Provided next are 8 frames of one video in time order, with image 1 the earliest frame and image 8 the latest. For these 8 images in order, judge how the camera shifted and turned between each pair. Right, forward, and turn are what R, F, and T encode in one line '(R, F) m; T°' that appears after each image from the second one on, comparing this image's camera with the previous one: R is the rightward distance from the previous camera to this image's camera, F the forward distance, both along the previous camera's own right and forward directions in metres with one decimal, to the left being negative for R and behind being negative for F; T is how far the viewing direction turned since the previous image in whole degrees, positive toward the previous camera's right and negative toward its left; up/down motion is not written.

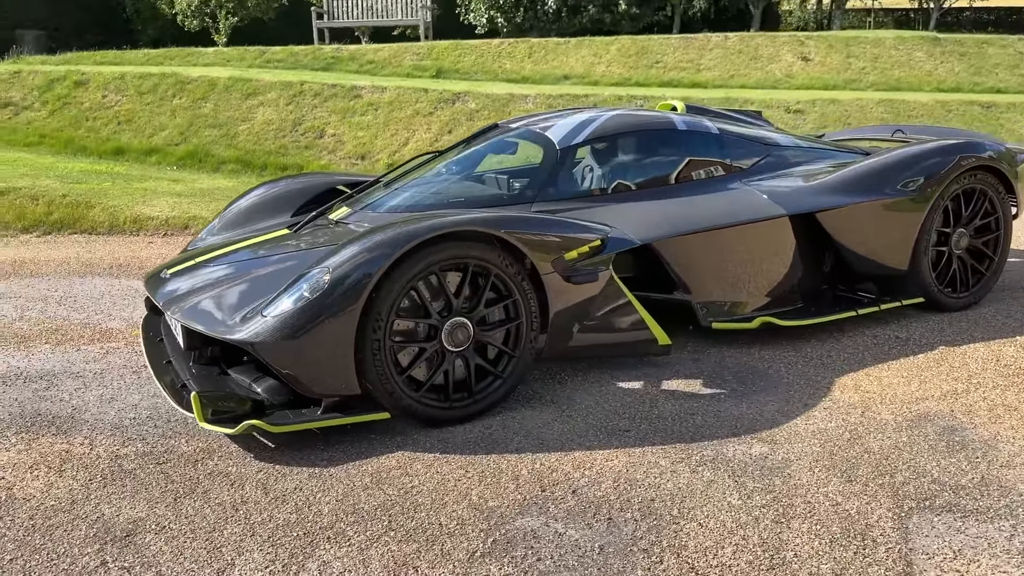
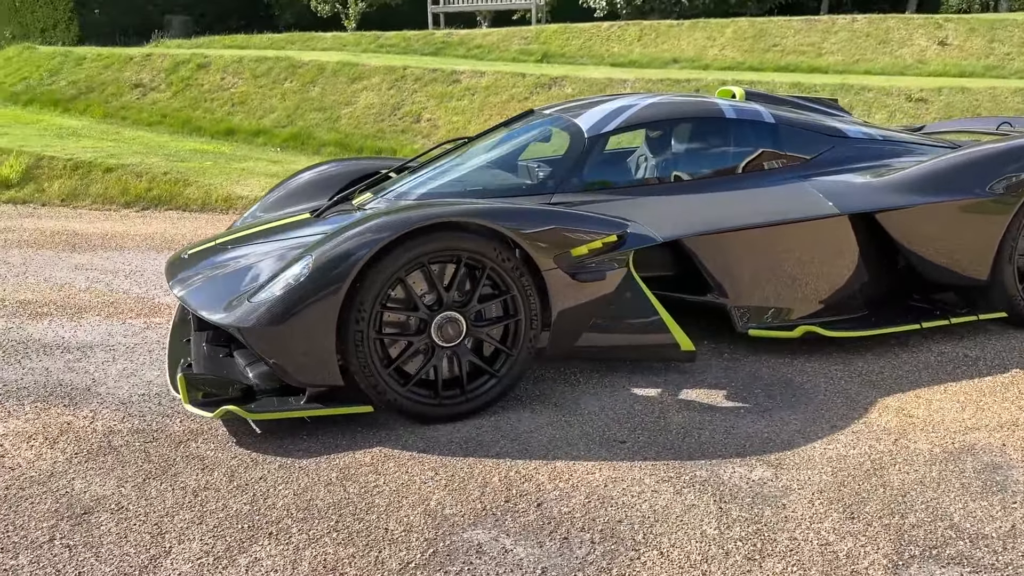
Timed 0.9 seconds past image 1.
(+0.5, +0.2) m; -9°
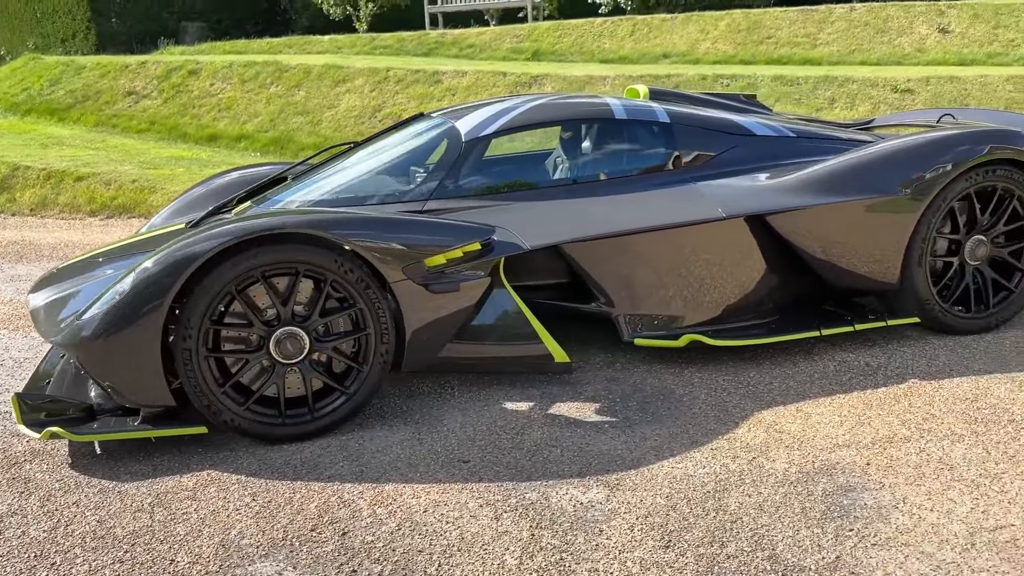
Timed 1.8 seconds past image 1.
(+0.7, +0.1) m; -3°
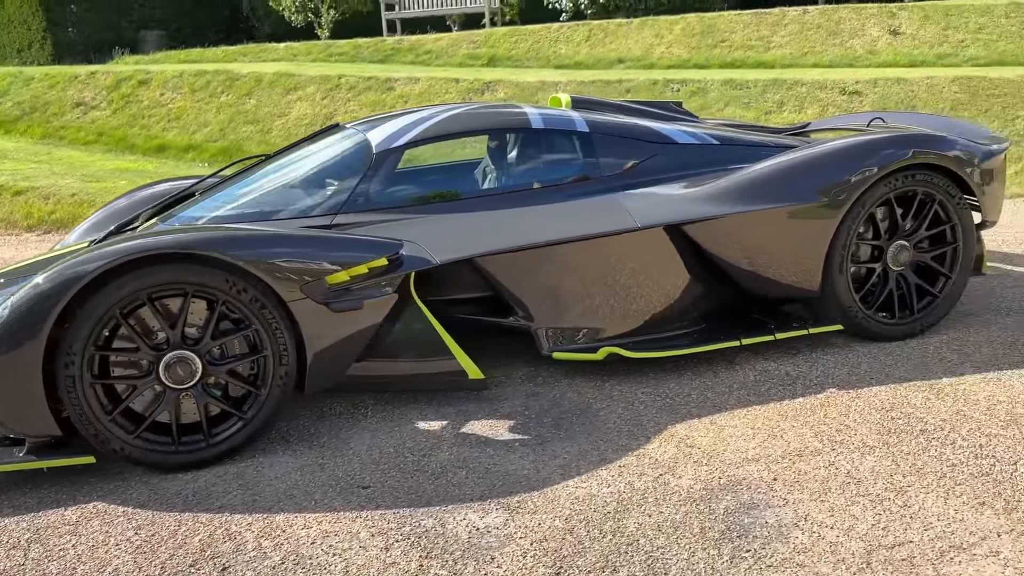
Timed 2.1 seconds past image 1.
(+0.3, +0.1) m; +2°
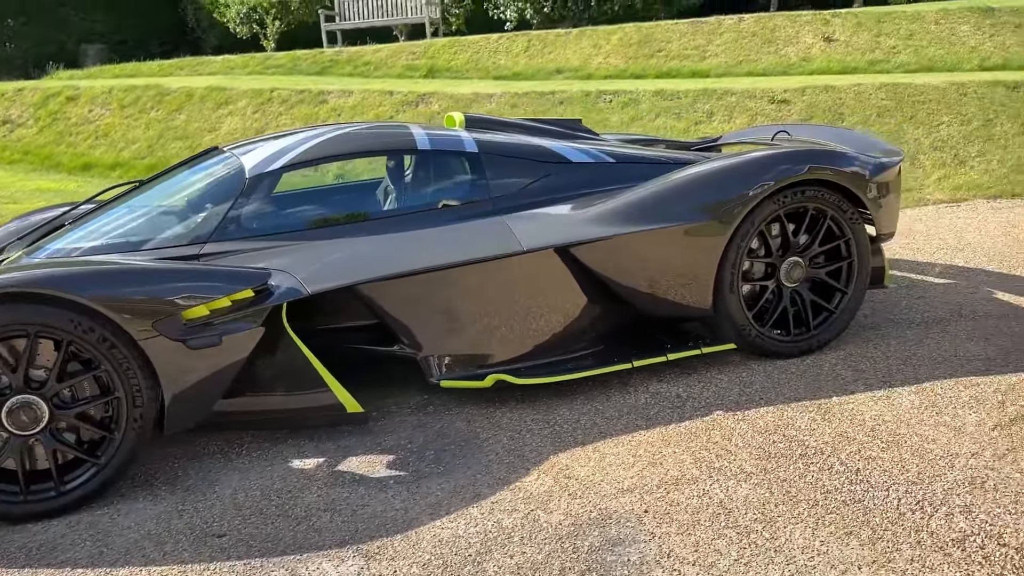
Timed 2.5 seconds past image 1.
(+0.3, +0.1) m; +2°
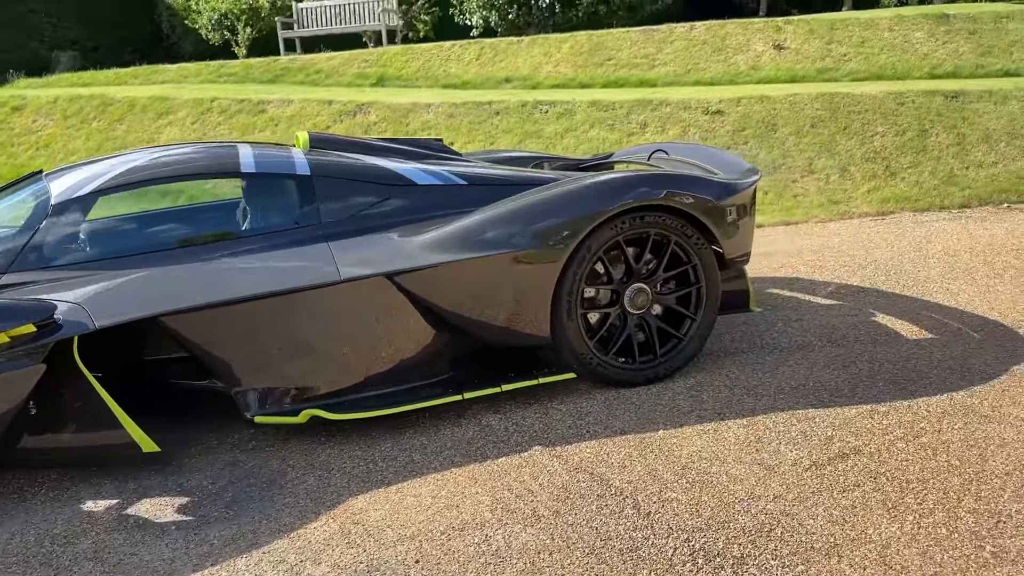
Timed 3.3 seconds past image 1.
(+0.7, +0.1) m; 0°
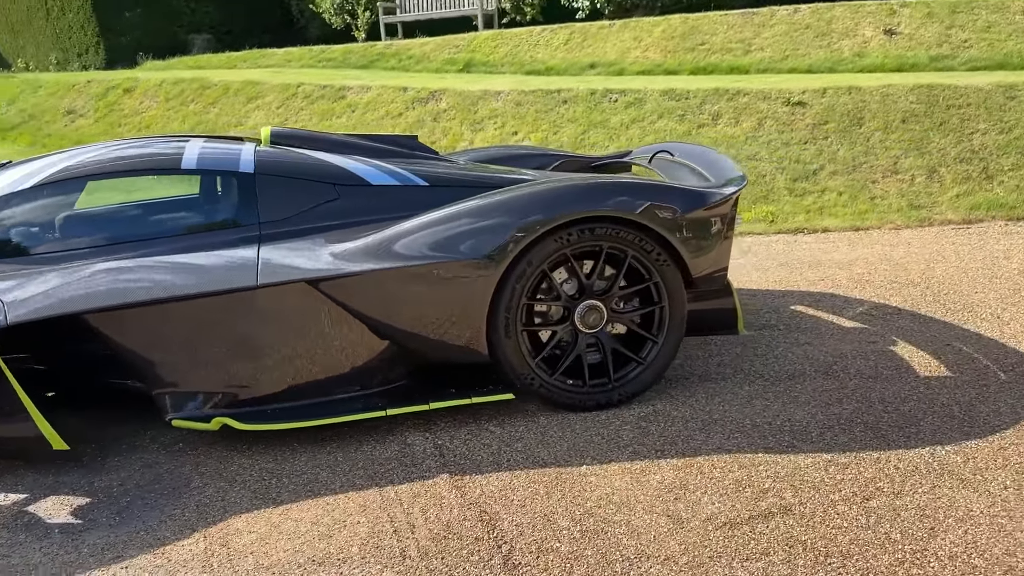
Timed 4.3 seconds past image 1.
(+0.7, +0.3) m; -9°
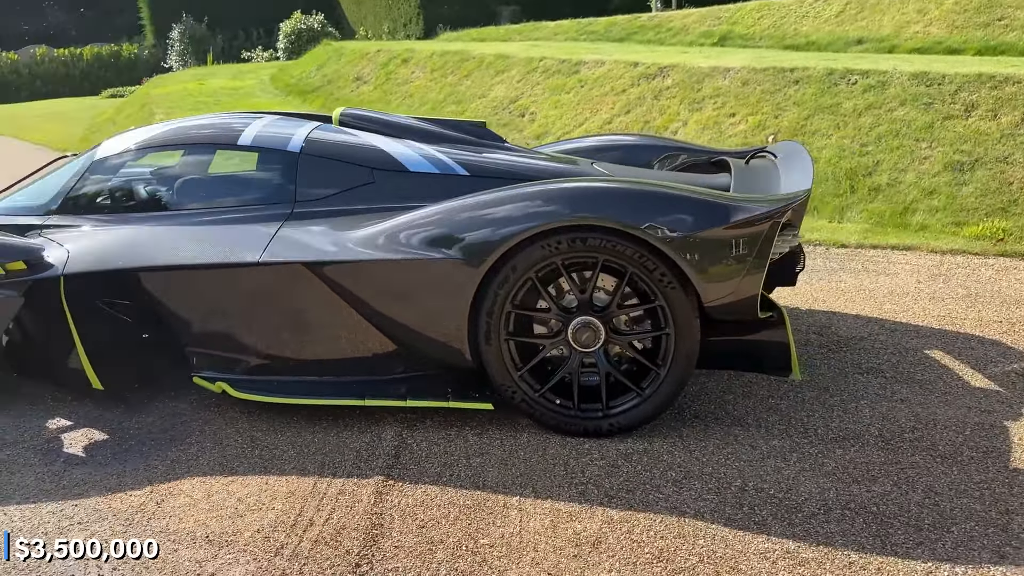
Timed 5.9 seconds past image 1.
(+1.1, +0.4) m; -20°
